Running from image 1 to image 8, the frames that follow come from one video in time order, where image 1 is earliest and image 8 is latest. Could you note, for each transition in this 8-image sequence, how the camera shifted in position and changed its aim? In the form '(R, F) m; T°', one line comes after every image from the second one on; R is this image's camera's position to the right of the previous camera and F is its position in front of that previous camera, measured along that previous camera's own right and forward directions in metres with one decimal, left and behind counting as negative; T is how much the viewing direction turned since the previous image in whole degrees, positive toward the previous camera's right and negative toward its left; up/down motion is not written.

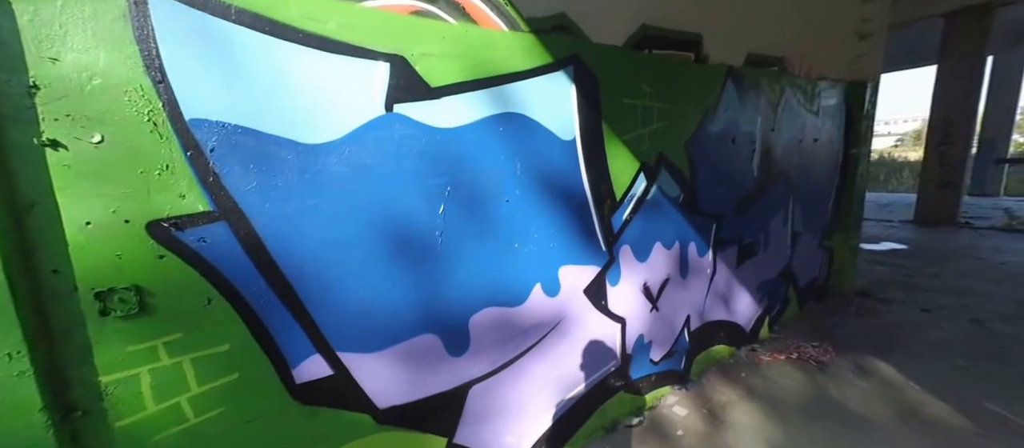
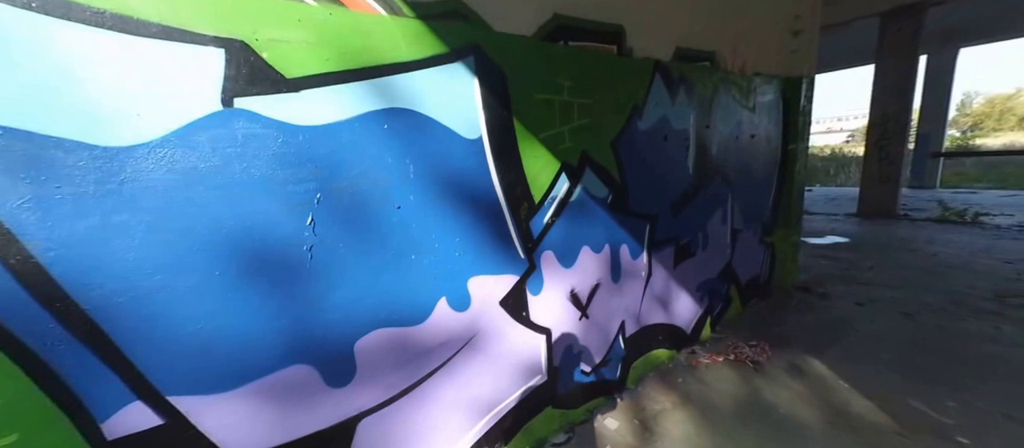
(+0.4, +0.2) m; +4°
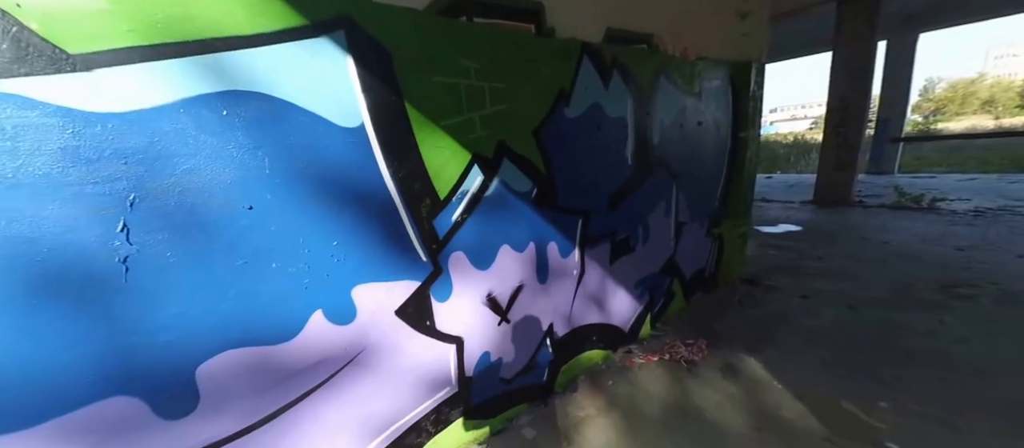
(+0.4, +0.2) m; +3°
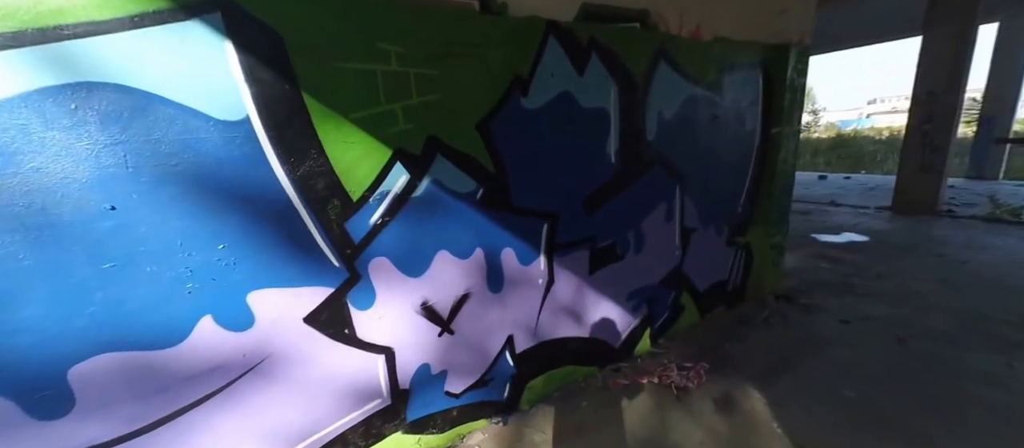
(+0.6, +0.3) m; -9°
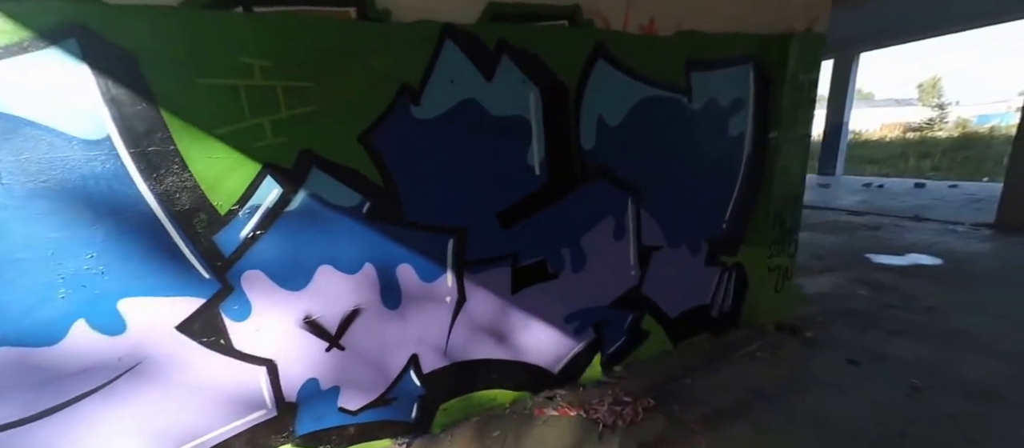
(+1.0, +0.2) m; -10°
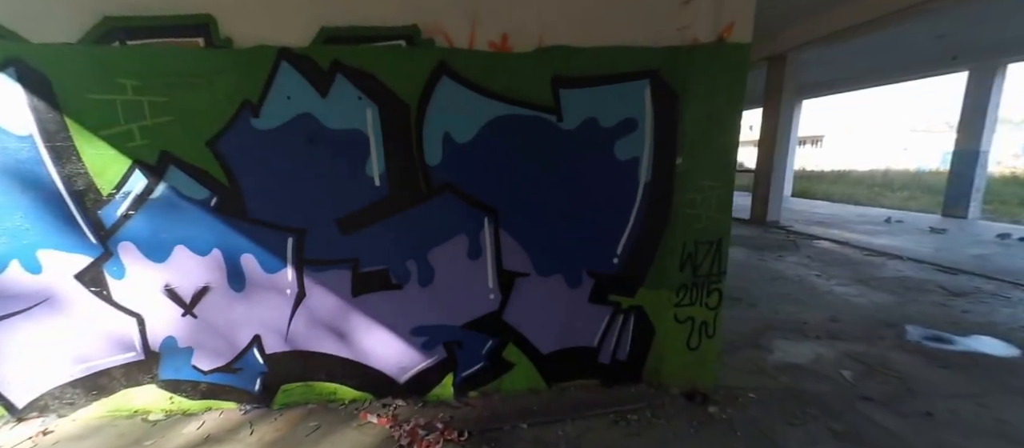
(+1.8, +0.3) m; -17°
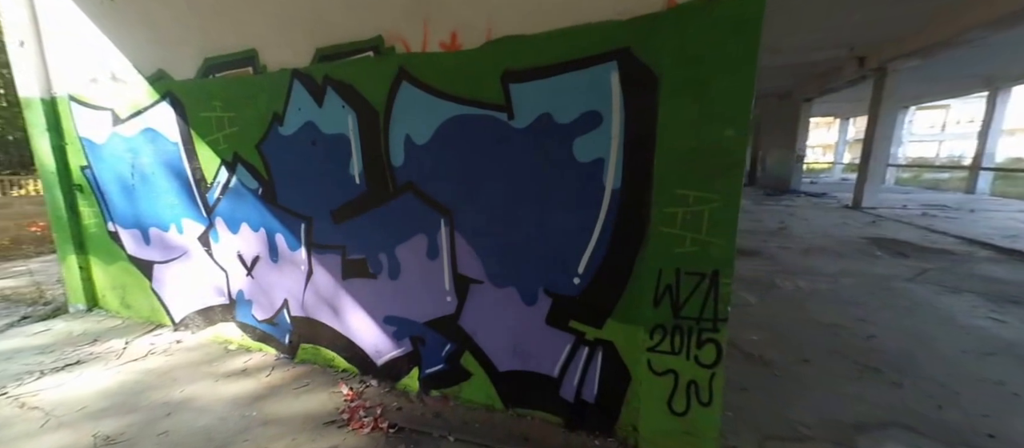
(+1.3, +0.5) m; -25°
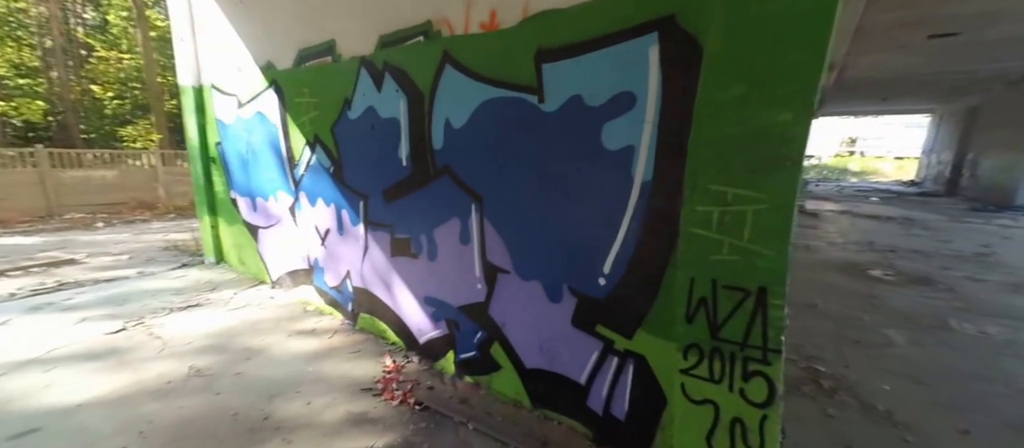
(+0.4, +0.2) m; -14°
